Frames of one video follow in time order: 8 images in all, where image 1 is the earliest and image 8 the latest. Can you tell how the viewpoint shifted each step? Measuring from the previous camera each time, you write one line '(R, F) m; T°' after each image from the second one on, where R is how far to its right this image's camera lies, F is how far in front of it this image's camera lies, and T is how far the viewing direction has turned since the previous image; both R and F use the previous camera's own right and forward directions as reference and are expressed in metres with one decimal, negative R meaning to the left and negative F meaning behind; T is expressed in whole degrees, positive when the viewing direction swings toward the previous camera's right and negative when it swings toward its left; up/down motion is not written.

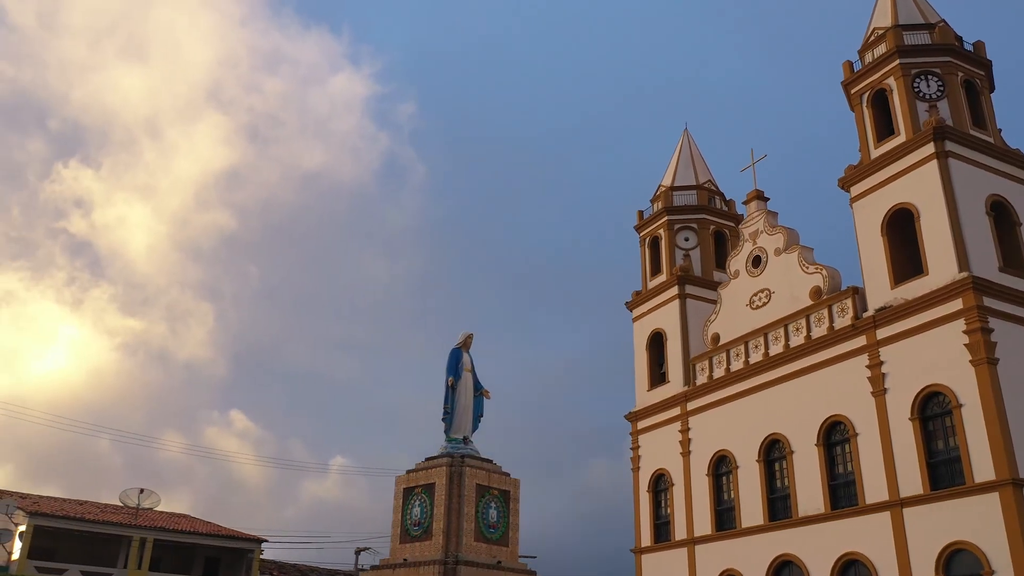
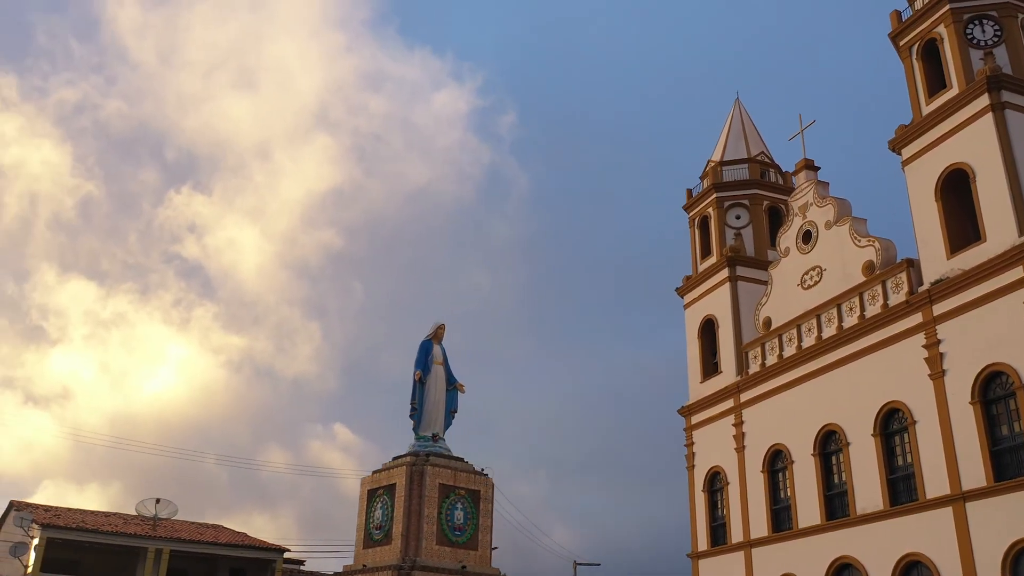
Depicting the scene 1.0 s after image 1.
(+2.4, +1.5) m; -7°
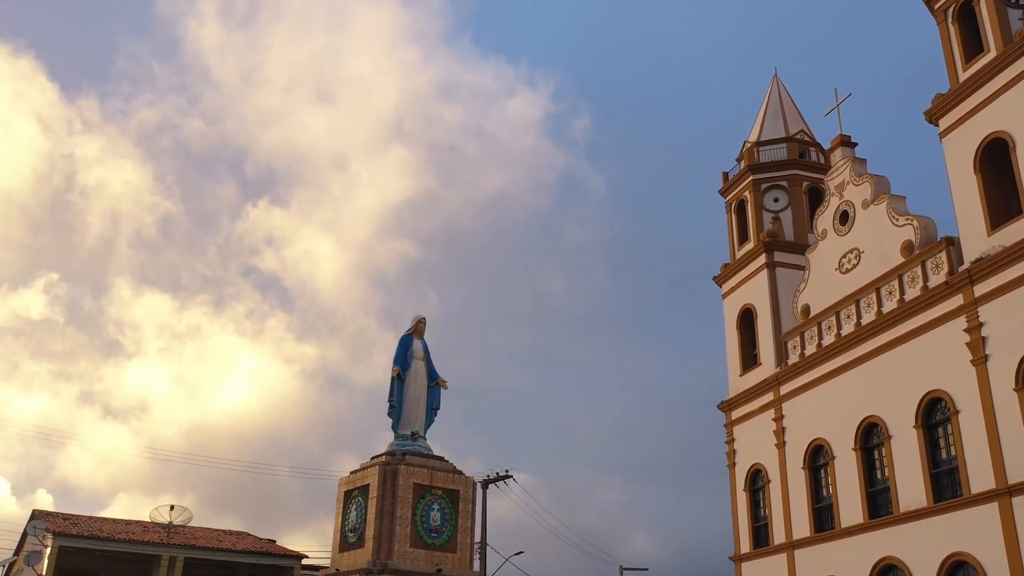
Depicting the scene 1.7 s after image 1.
(+1.5, +0.9) m; -5°
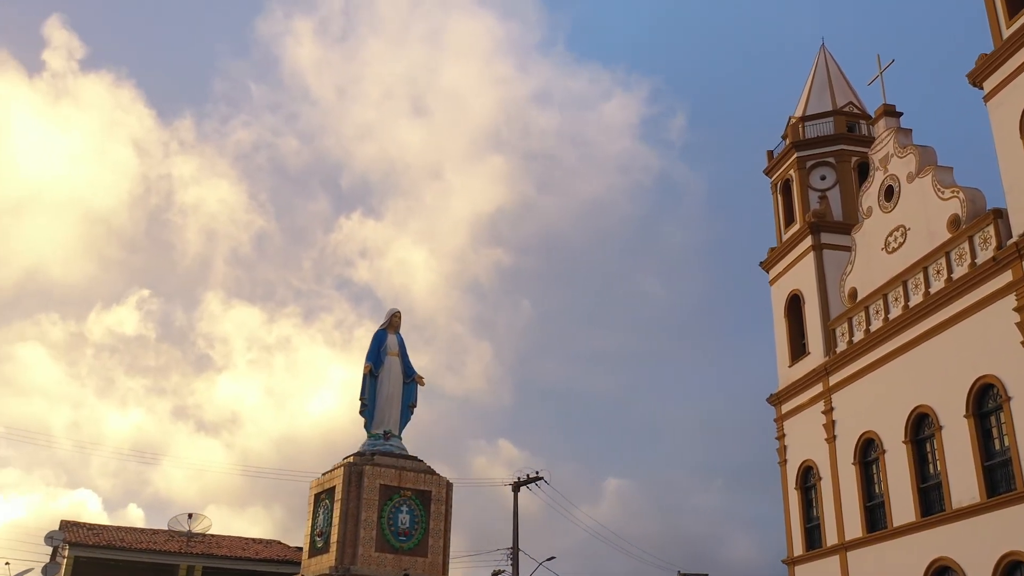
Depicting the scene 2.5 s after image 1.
(+1.7, +1.0) m; -6°
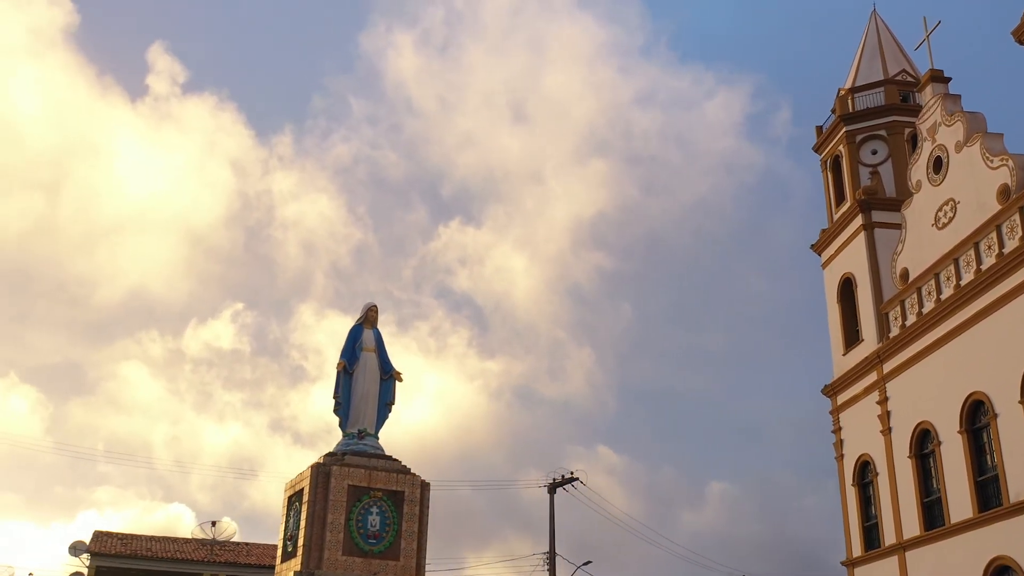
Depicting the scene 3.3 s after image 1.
(+1.7, +0.9) m; -6°
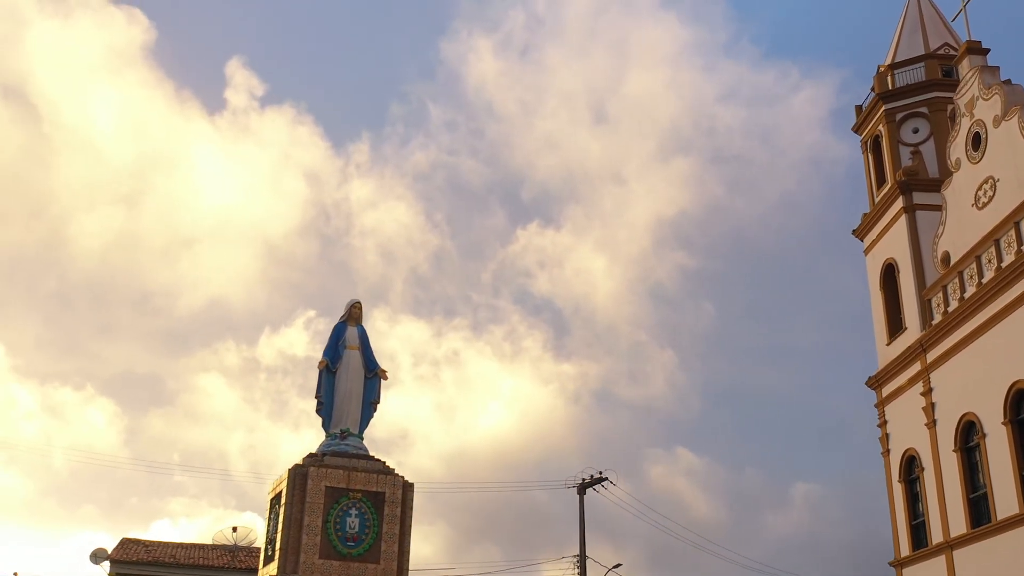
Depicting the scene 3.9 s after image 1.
(+1.2, +0.6) m; -5°
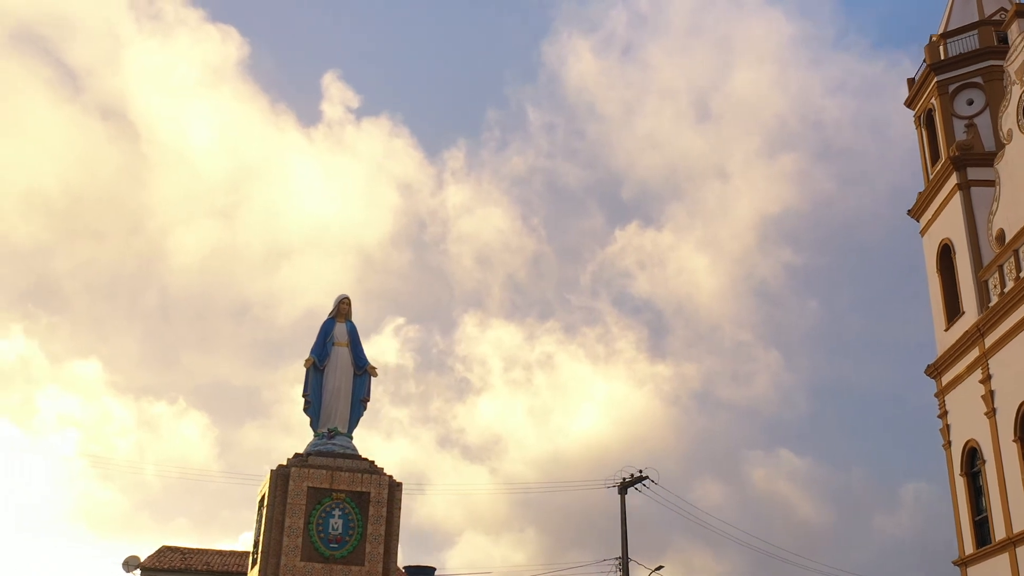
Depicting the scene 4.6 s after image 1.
(+1.4, +0.6) m; -6°
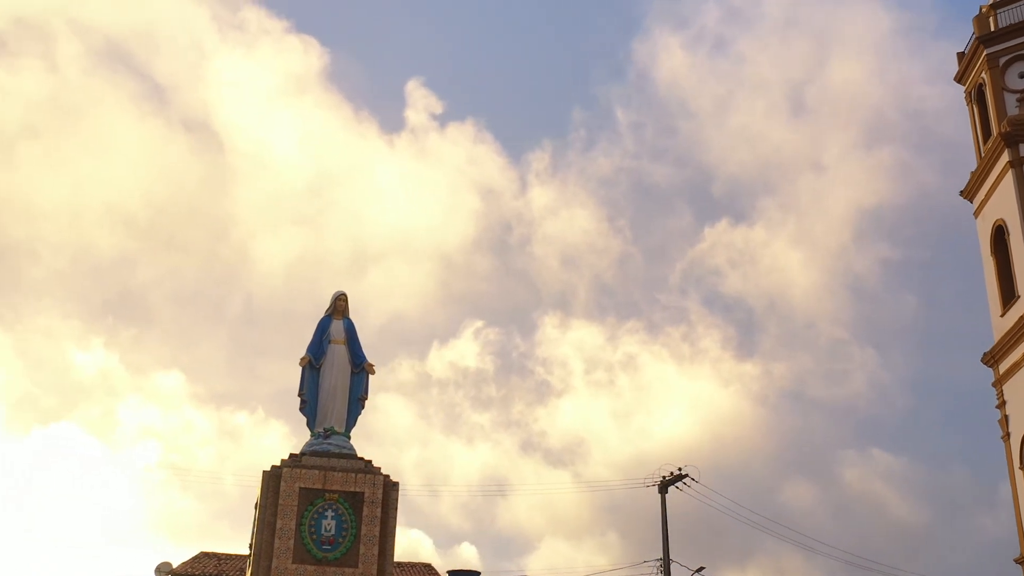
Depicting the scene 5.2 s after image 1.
(+1.1, +0.4) m; -5°
